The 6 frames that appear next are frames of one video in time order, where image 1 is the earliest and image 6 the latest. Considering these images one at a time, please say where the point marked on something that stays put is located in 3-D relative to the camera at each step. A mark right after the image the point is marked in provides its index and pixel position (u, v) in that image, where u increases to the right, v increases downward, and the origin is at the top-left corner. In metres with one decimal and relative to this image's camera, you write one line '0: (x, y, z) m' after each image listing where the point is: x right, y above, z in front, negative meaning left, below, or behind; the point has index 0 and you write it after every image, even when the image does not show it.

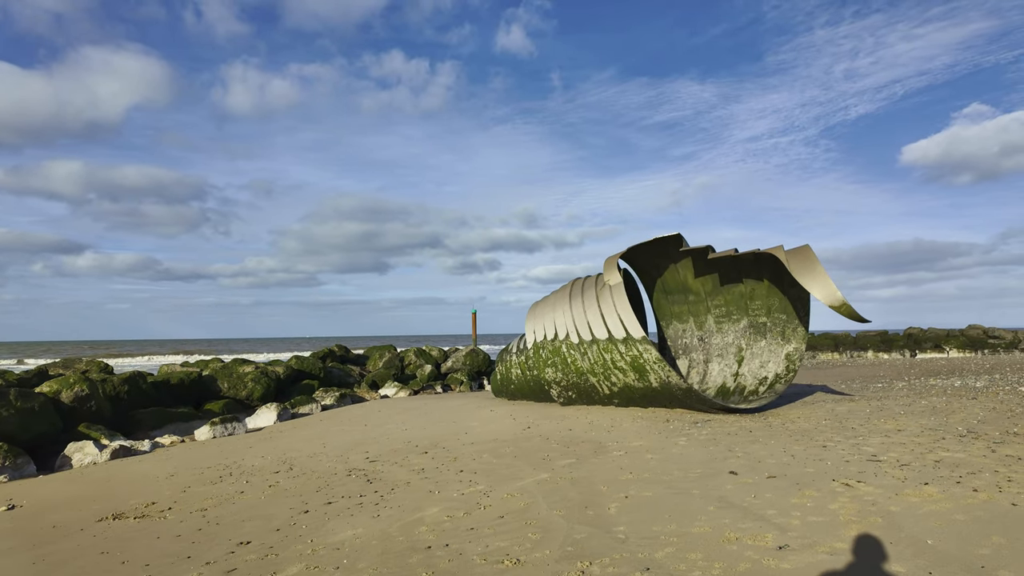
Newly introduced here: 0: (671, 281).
0: (+3.1, +0.1, +11.7) m
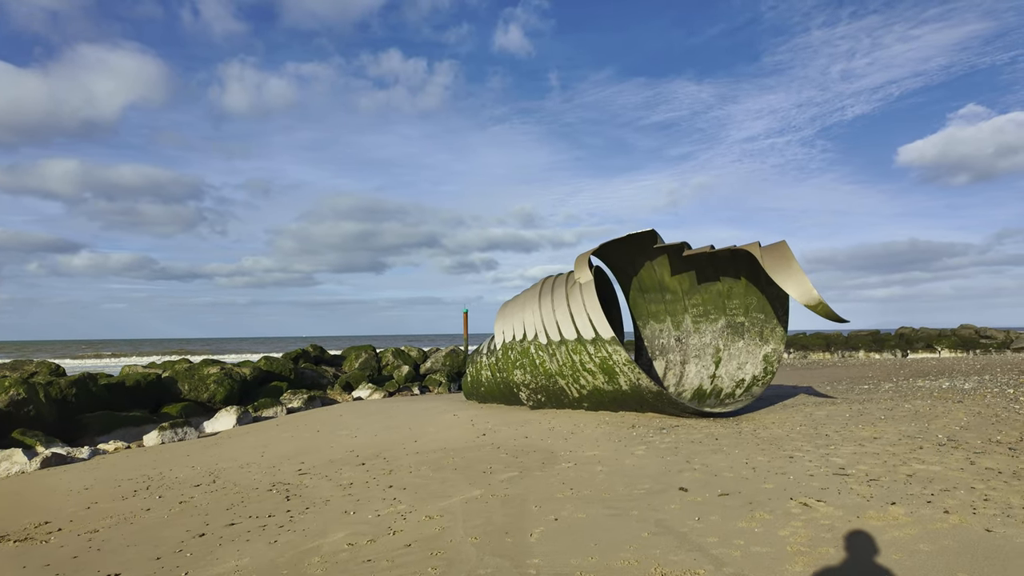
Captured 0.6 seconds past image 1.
0: (+2.6, +0.2, +11.3) m
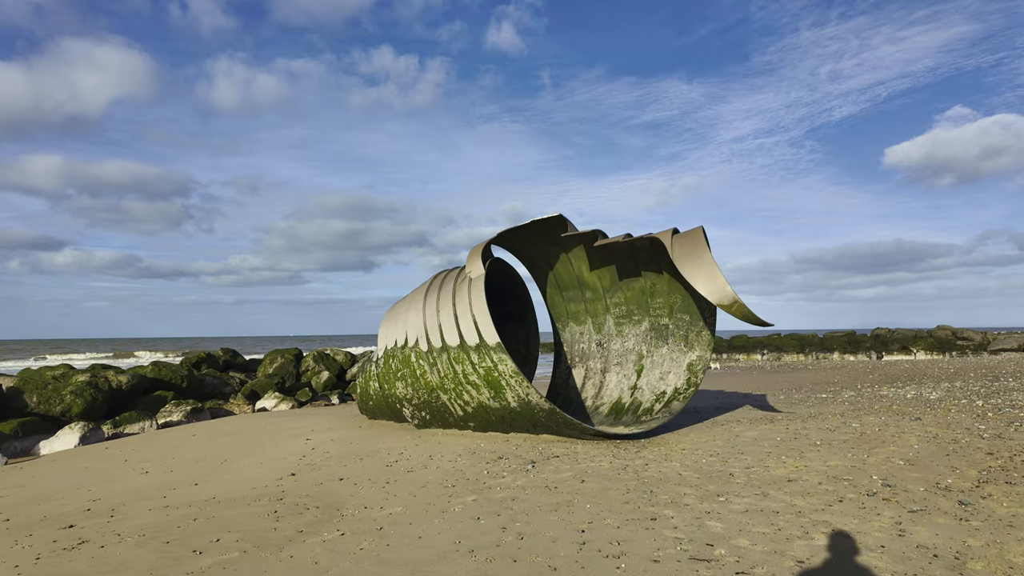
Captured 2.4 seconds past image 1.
0: (+0.9, +0.2, +9.7) m
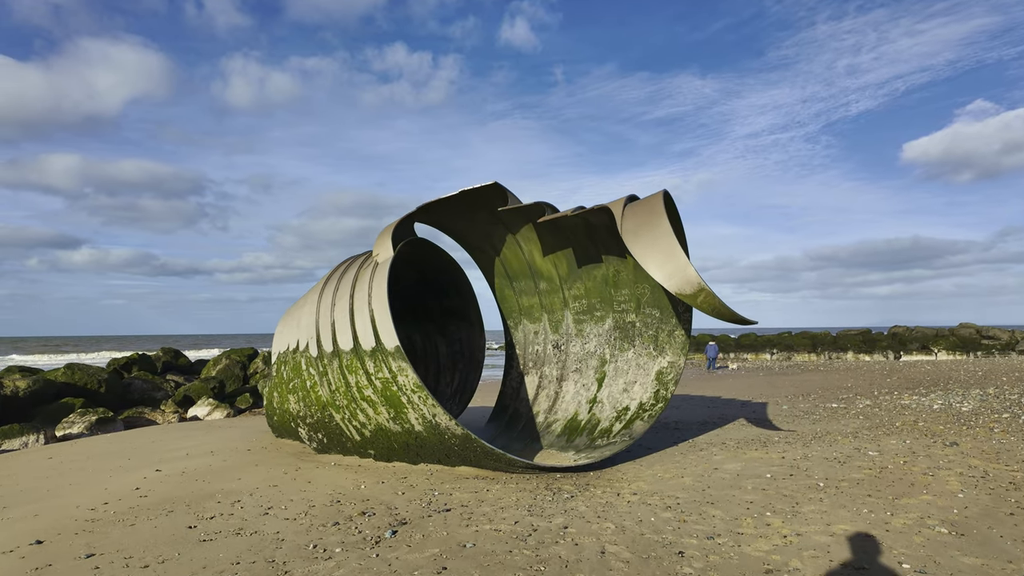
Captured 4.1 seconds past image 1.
0: (0.0, +0.4, +7.9) m
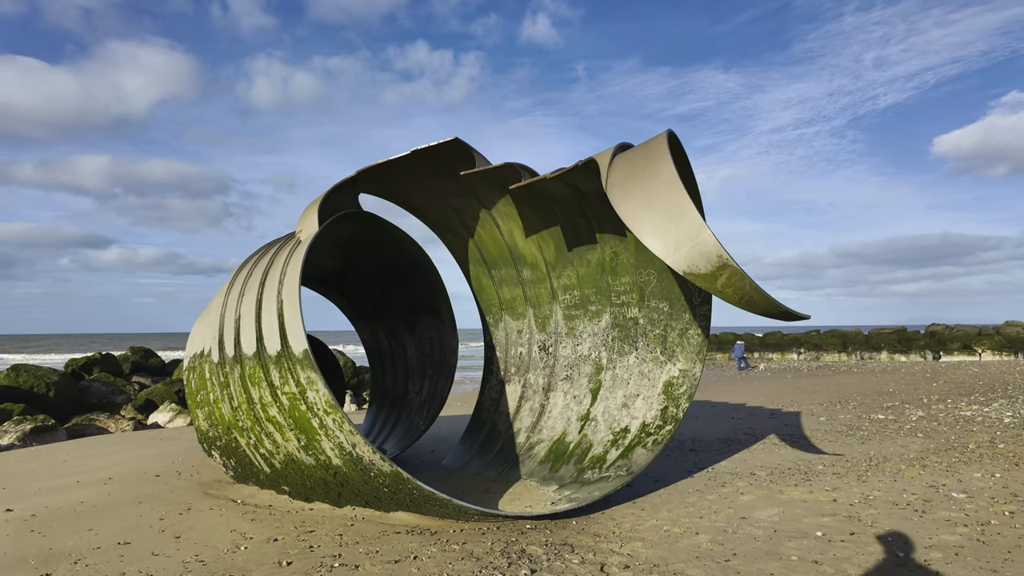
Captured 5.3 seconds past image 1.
0: (-0.2, +0.5, +6.5) m
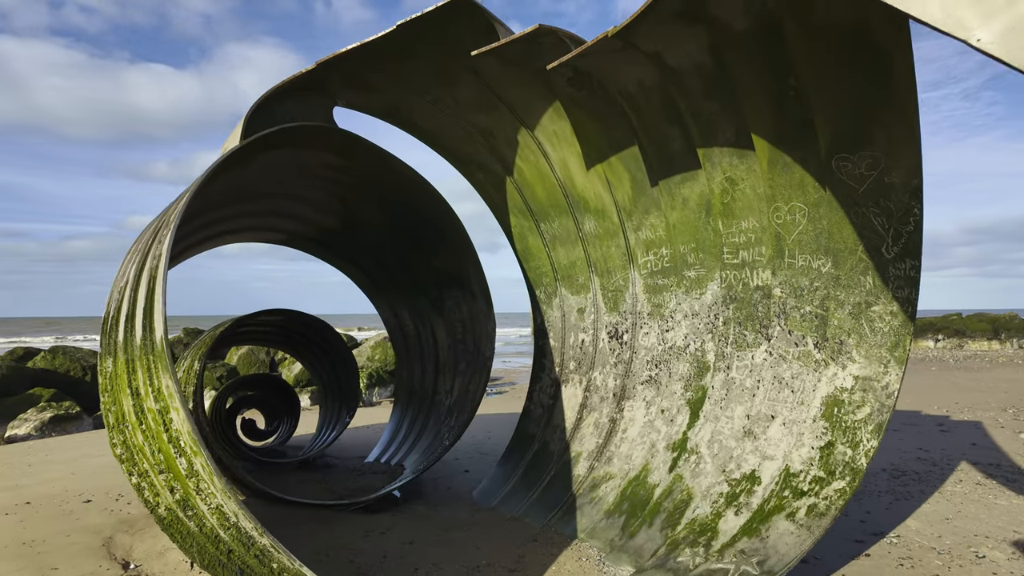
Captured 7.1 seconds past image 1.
0: (+0.2, +0.8, +4.5) m
